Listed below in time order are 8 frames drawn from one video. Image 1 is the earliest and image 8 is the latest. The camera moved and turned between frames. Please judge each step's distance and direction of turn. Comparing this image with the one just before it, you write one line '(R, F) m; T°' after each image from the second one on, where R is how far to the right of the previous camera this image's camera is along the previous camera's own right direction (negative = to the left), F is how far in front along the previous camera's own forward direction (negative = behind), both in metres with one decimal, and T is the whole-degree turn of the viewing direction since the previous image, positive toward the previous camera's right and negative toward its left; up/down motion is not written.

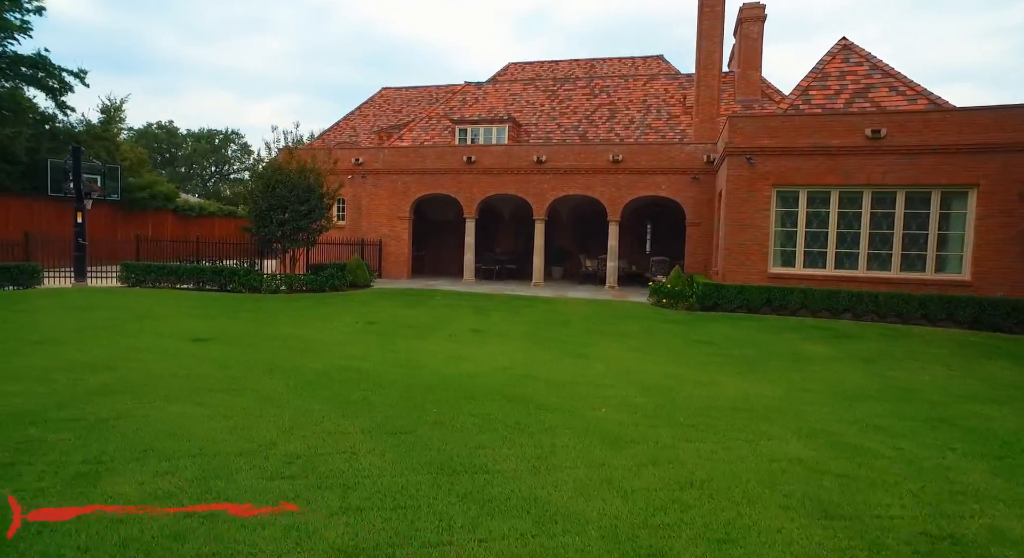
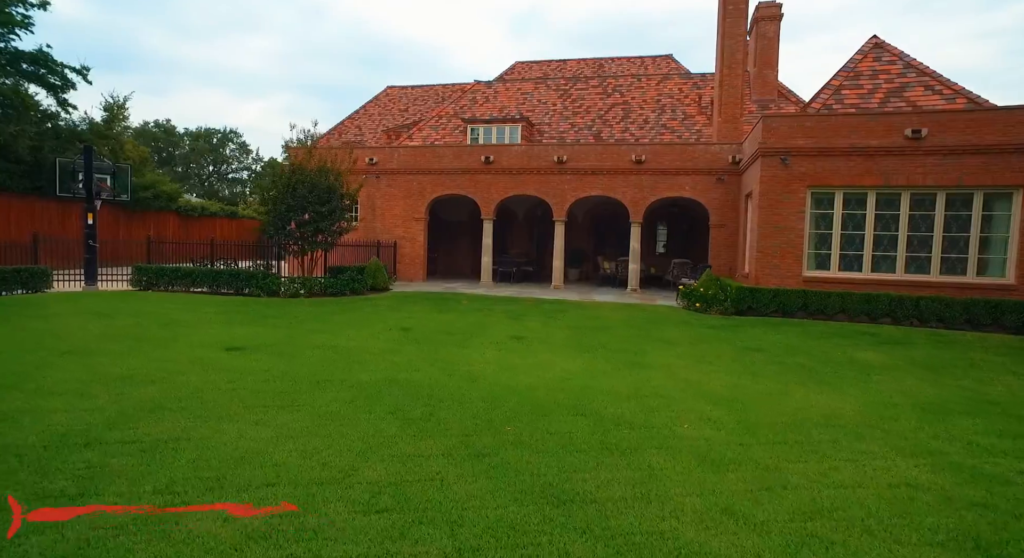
(-0.8, +0.4) m; +1°
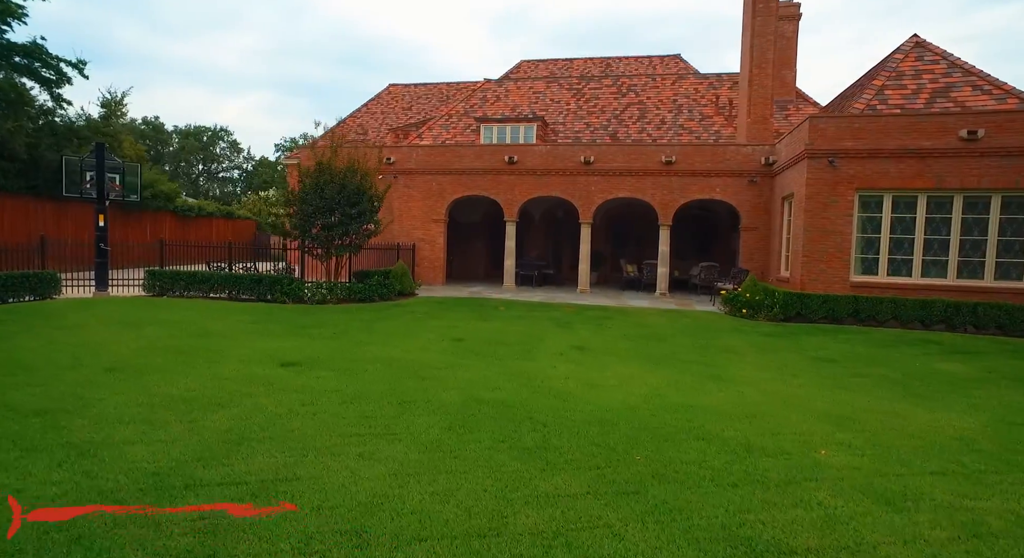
(-1.3, +0.6) m; +2°
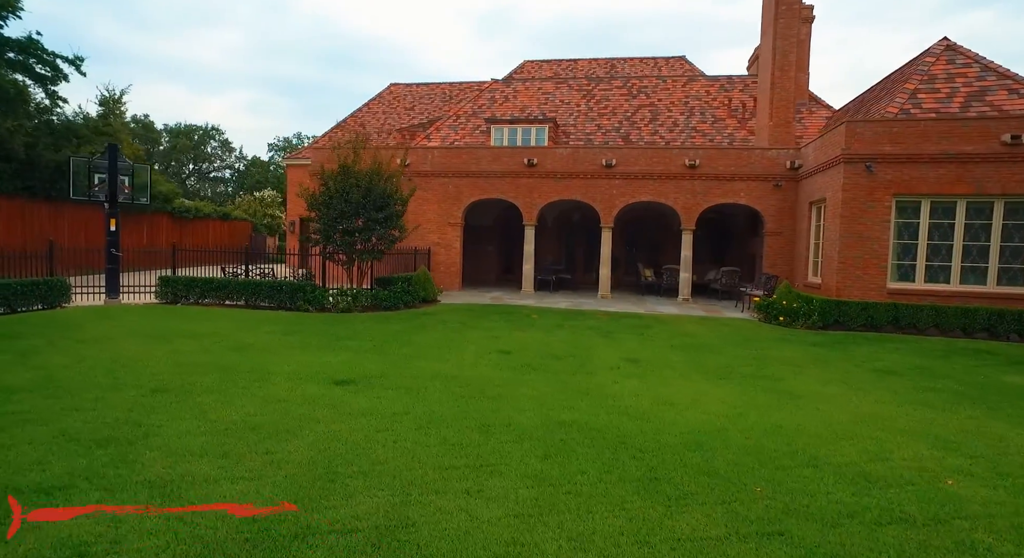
(-1.0, +0.4) m; +1°
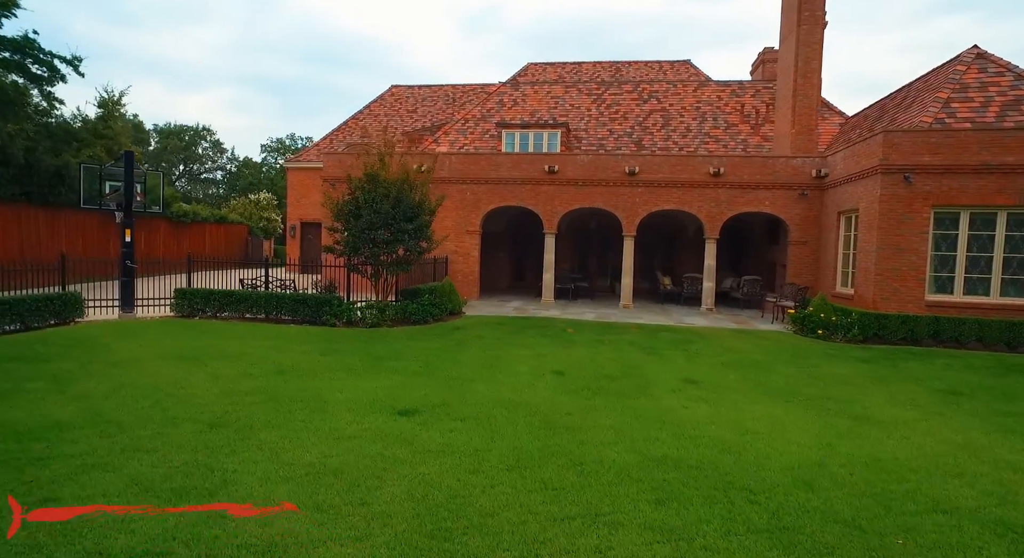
(-1.0, +0.4) m; +1°
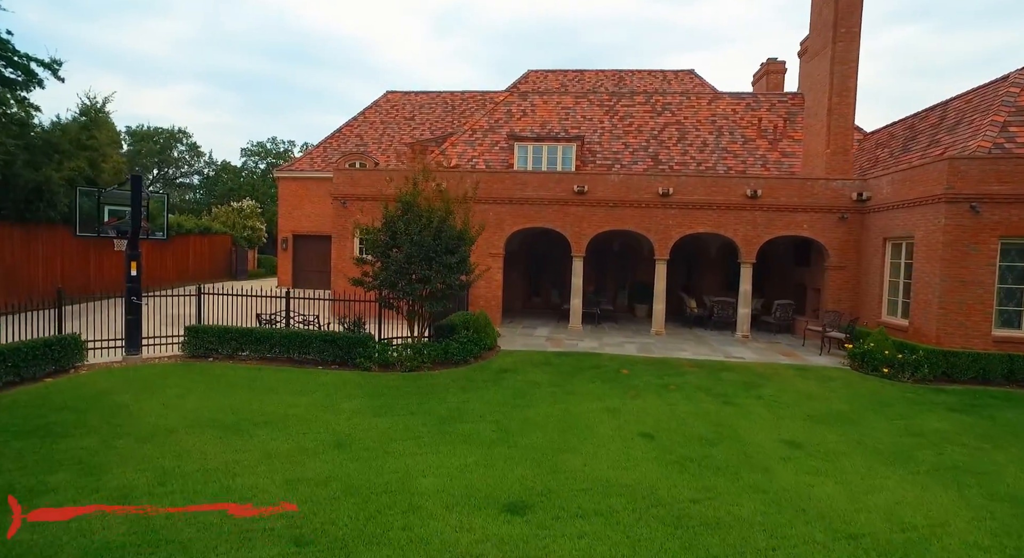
(-1.5, +1.1) m; +3°
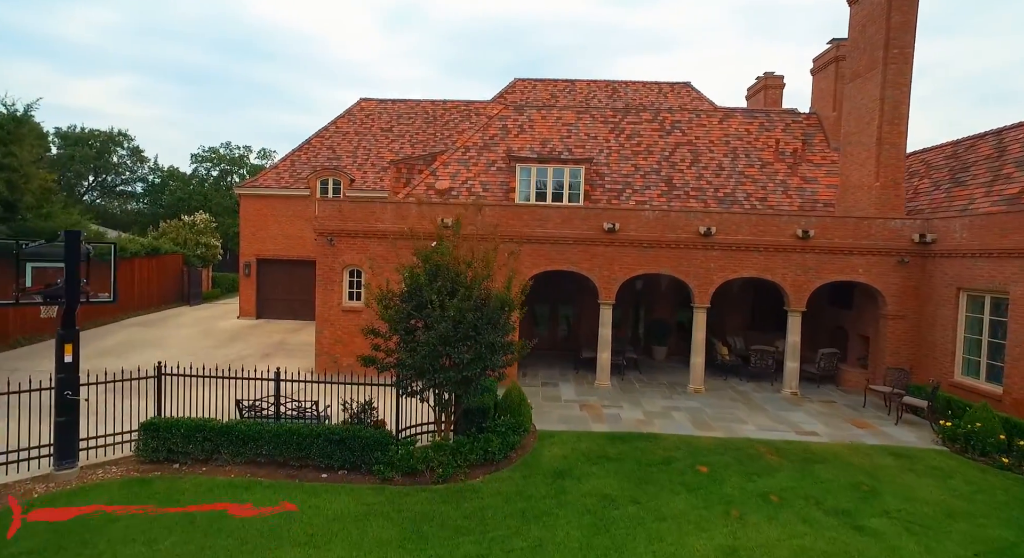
(-1.6, +2.5) m; +4°
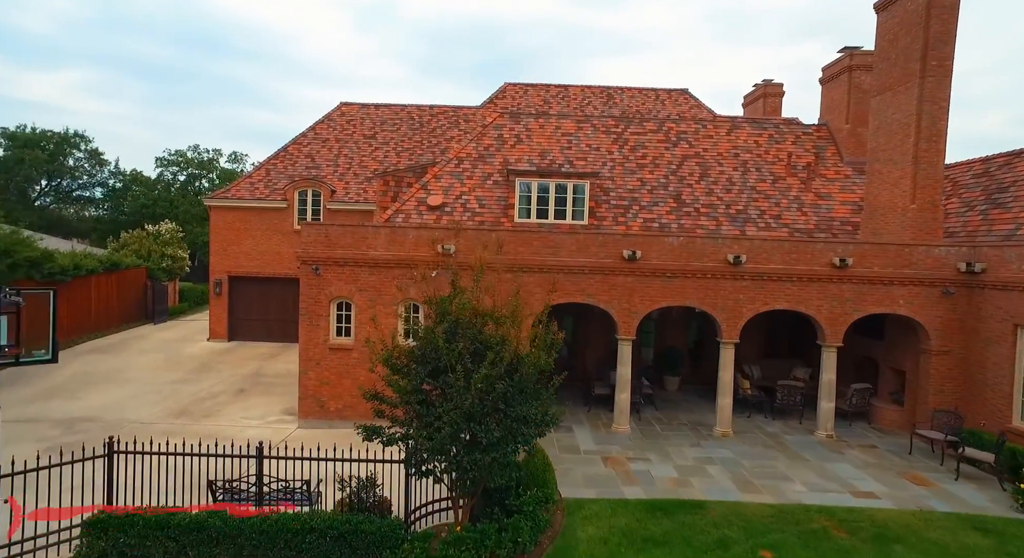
(-0.8, +1.7) m; +2°
